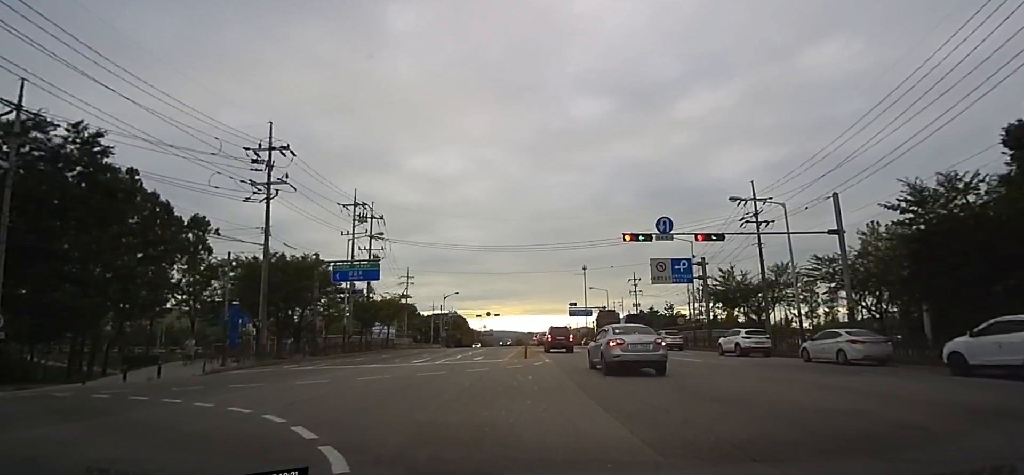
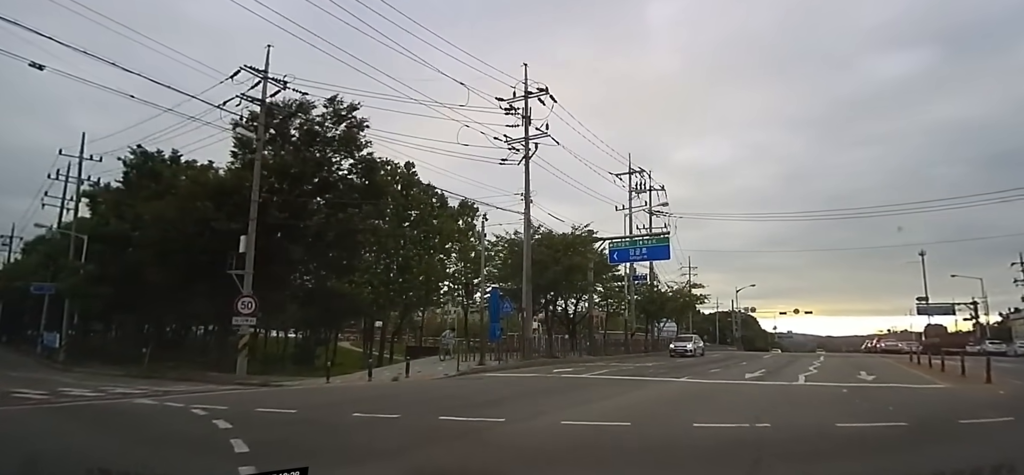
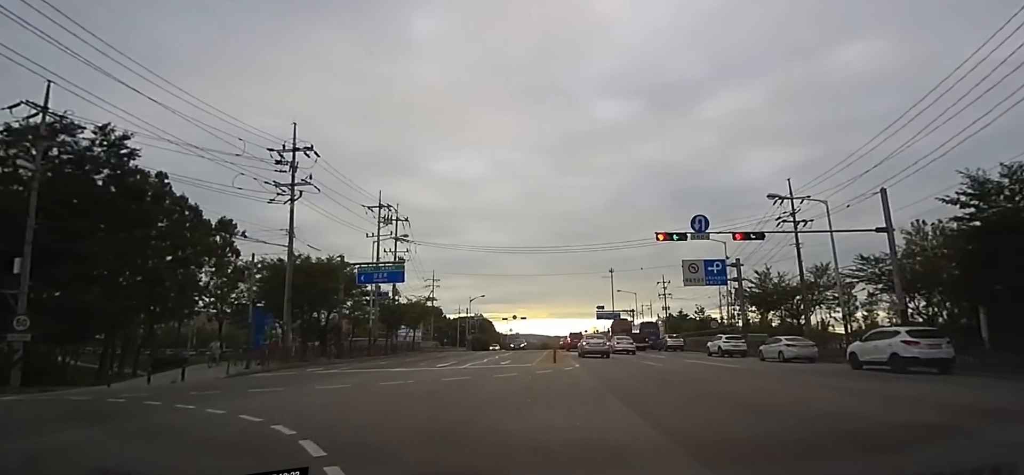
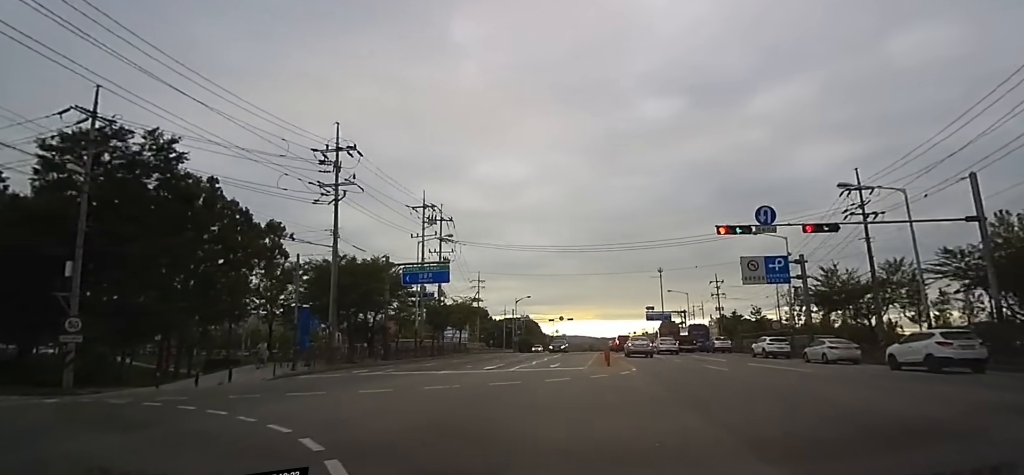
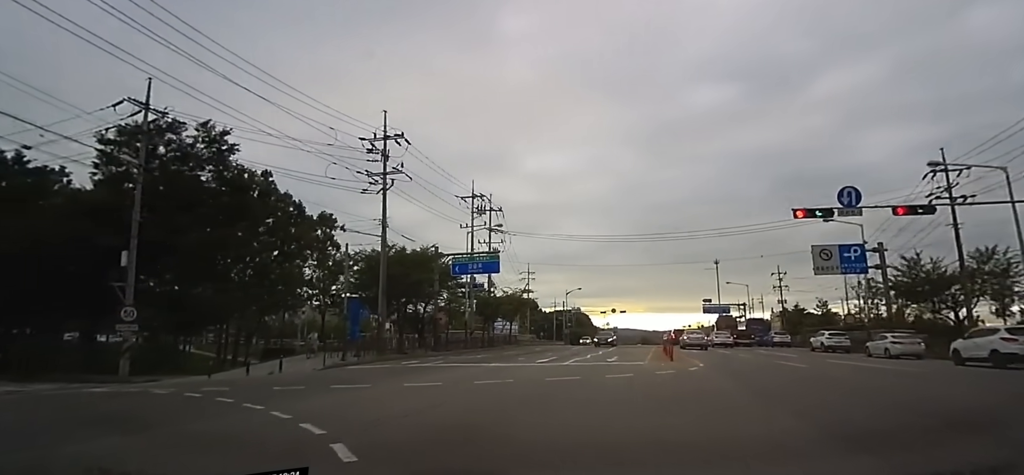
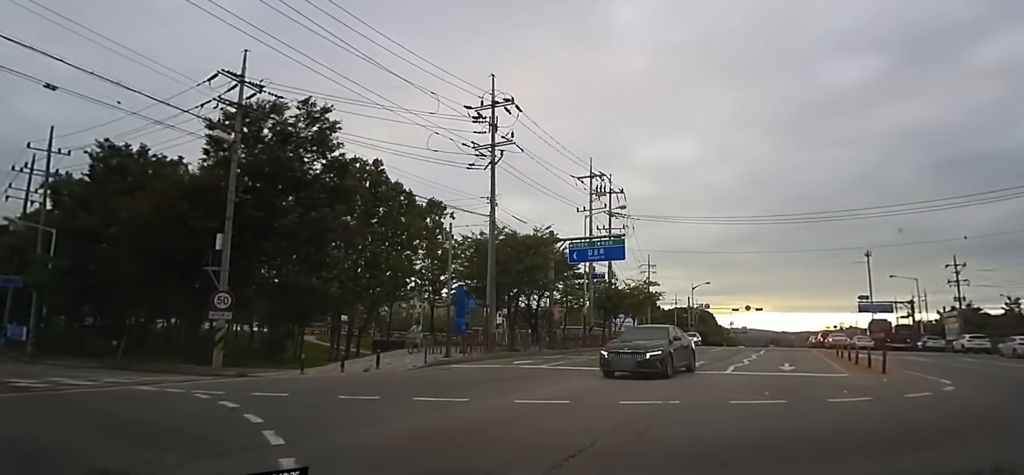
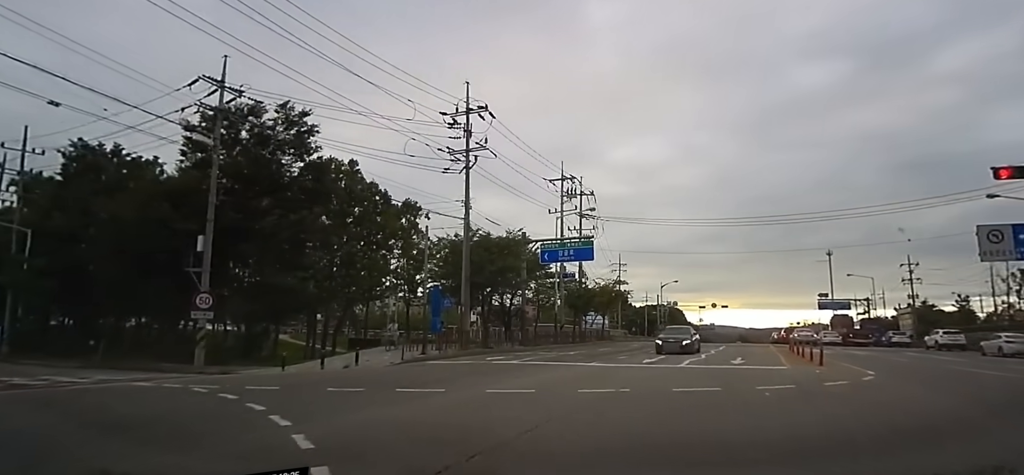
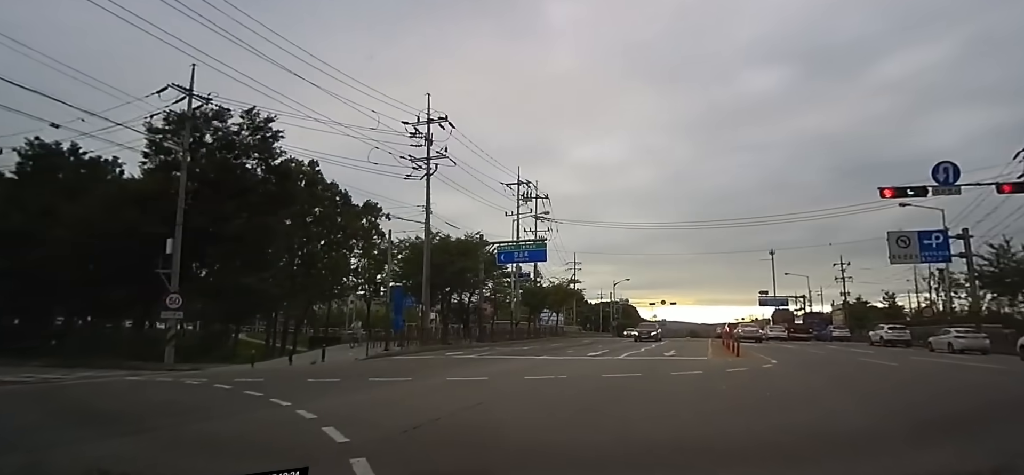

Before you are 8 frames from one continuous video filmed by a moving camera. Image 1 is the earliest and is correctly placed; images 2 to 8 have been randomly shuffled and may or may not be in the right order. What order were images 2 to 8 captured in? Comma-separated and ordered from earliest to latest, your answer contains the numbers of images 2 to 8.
3, 4, 5, 8, 7, 6, 2
